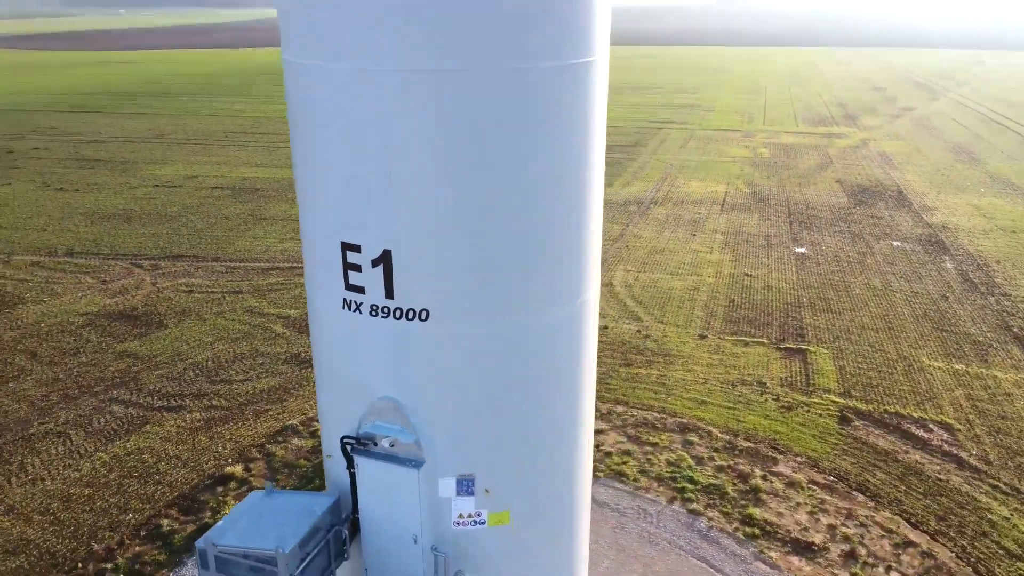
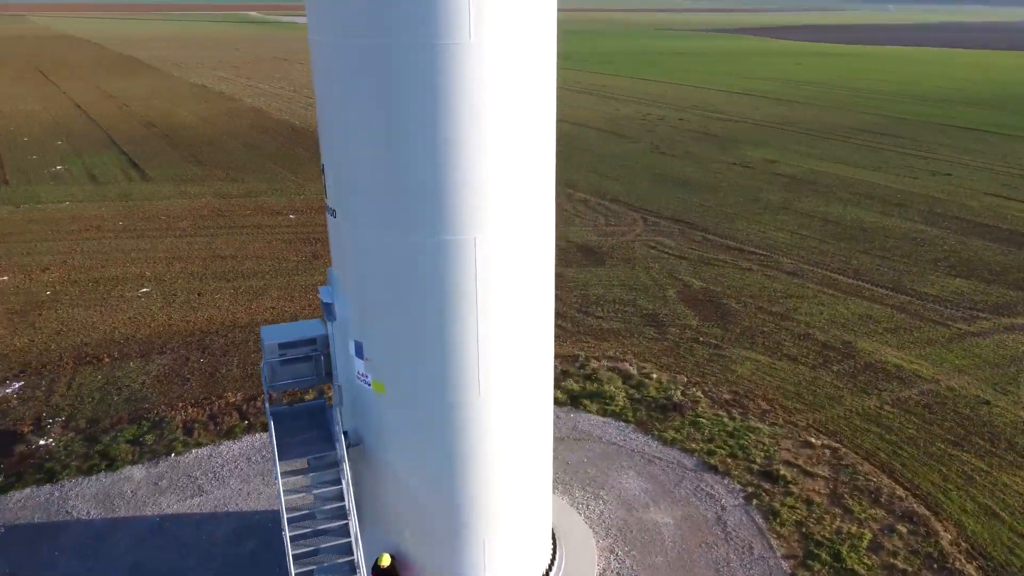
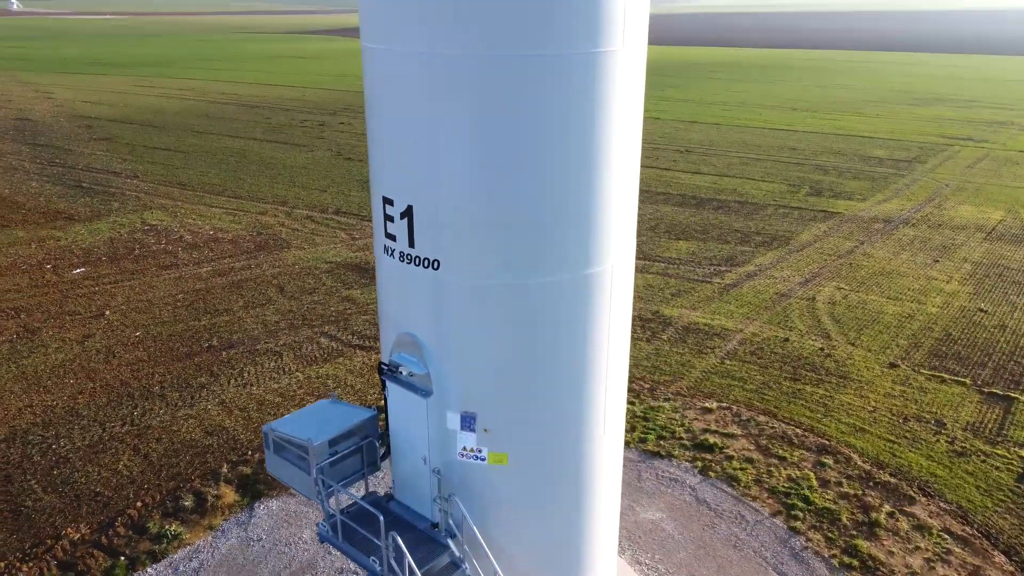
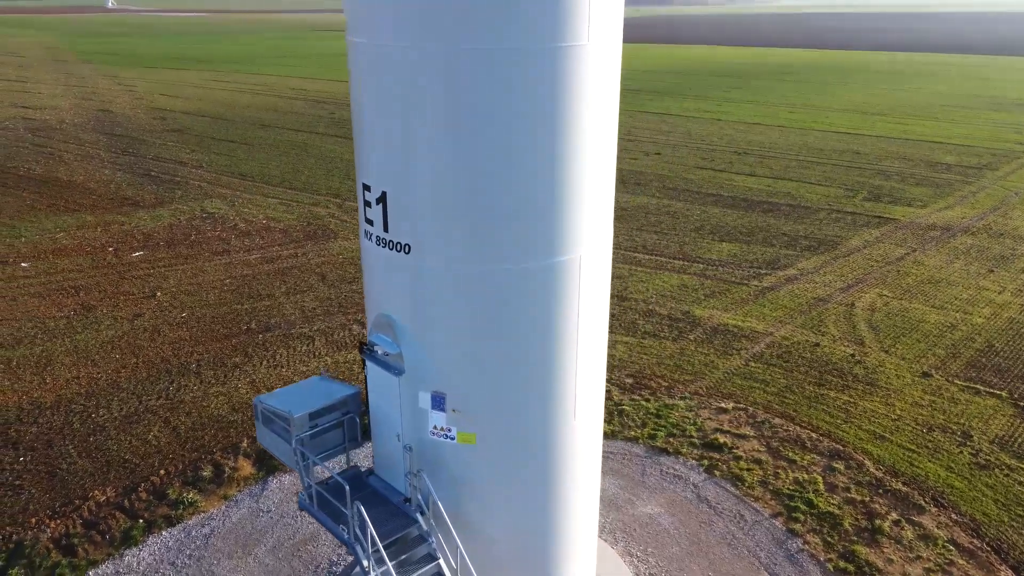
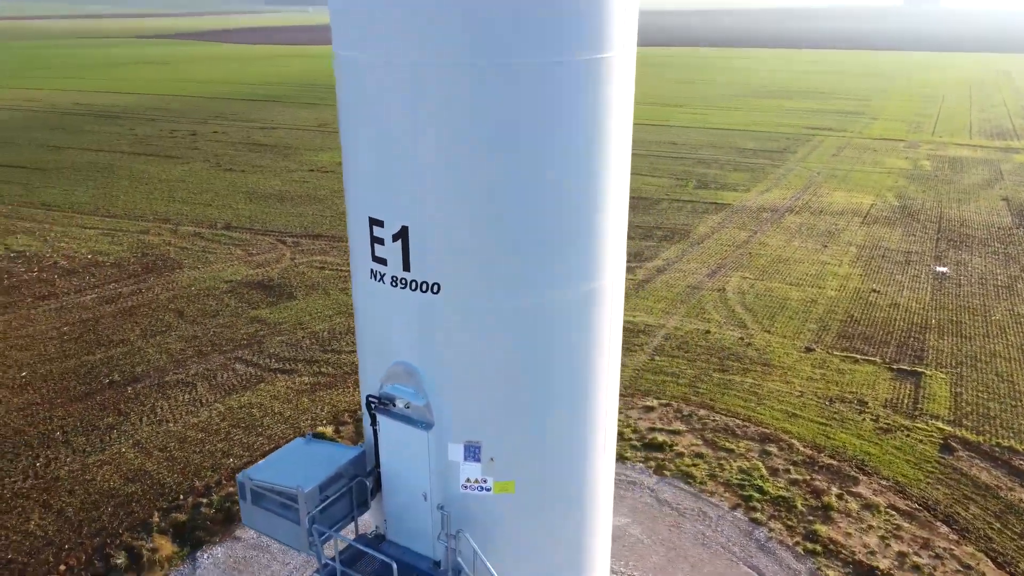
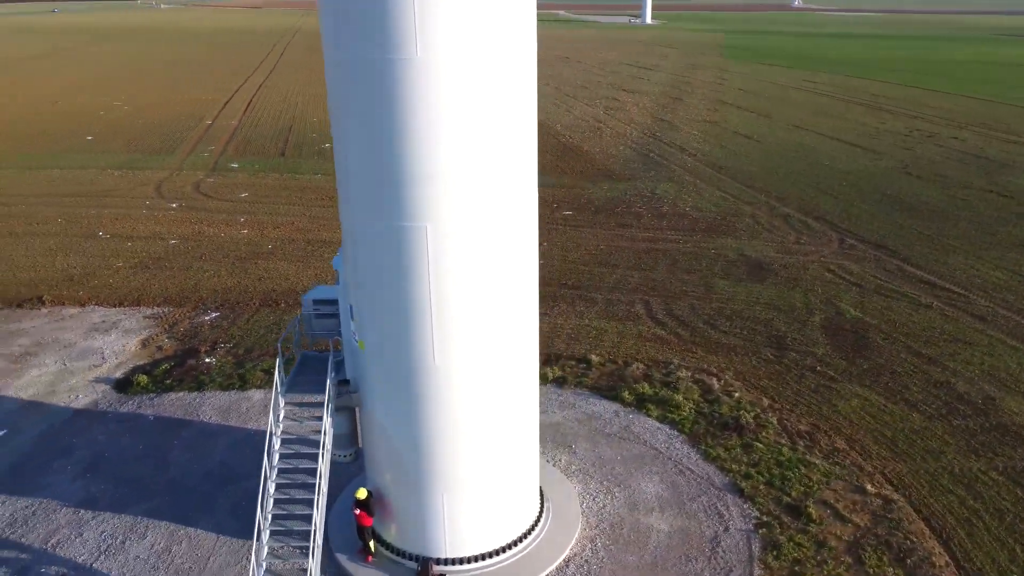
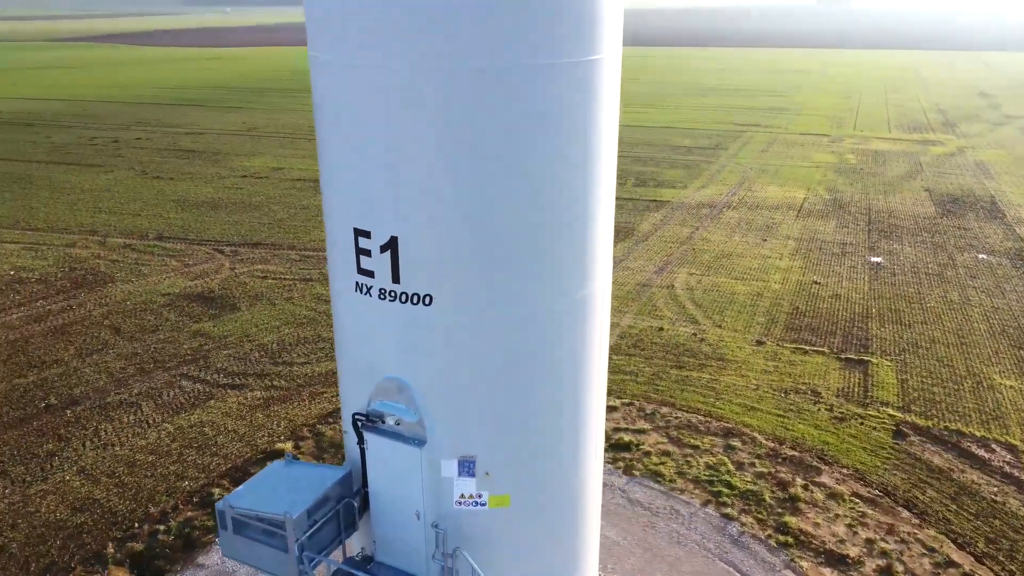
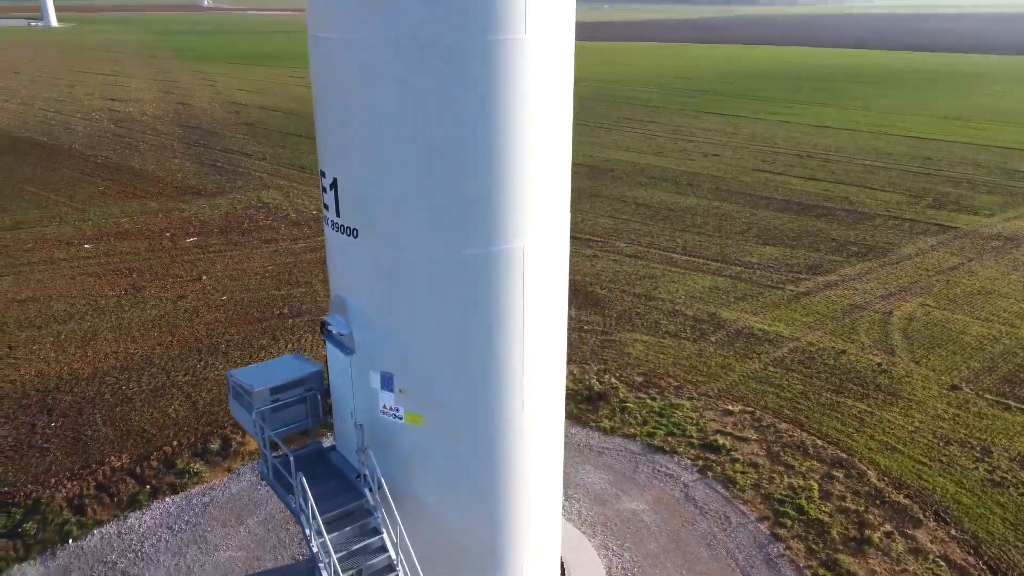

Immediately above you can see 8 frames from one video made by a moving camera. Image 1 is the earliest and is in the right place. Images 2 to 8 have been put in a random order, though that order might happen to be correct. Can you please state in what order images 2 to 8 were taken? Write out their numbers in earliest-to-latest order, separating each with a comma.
7, 5, 3, 4, 8, 2, 6
